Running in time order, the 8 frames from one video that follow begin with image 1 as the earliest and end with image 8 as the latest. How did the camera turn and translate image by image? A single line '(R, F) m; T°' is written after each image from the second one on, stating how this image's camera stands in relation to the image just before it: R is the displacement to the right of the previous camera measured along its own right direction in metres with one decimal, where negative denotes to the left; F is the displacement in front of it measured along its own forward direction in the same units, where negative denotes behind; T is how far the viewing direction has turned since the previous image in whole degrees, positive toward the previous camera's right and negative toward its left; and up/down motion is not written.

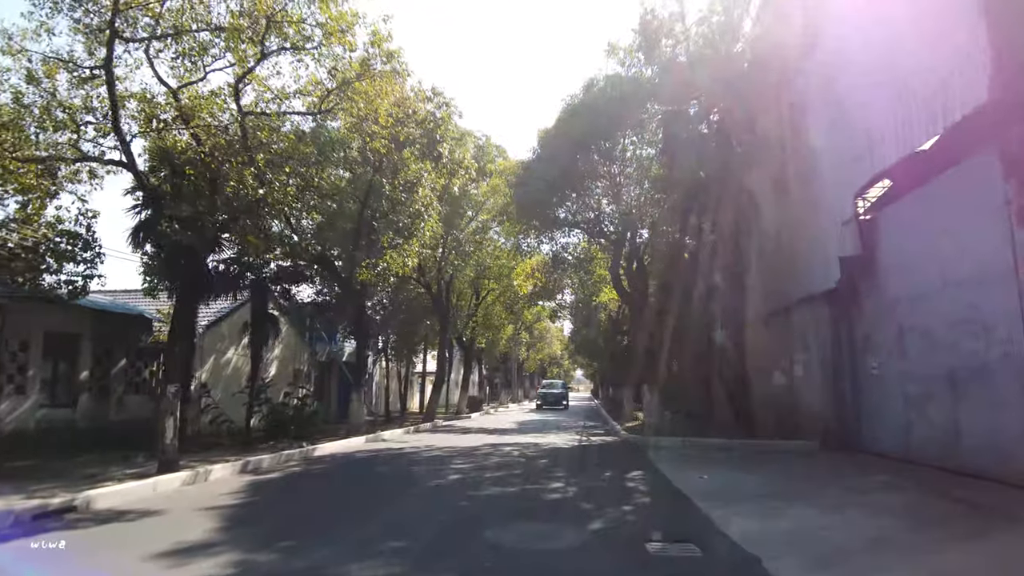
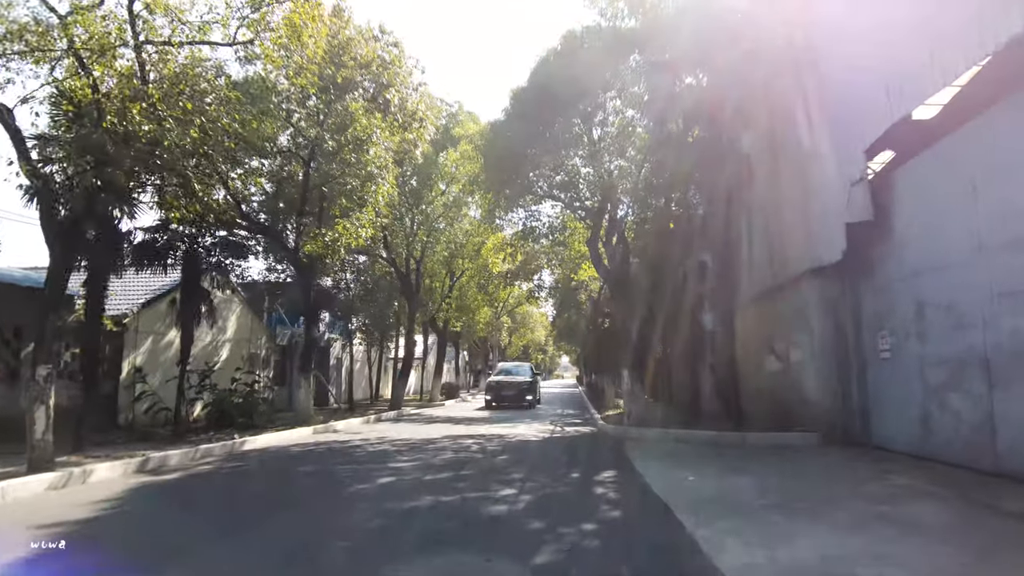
(+0.6, +2.1) m; +1°
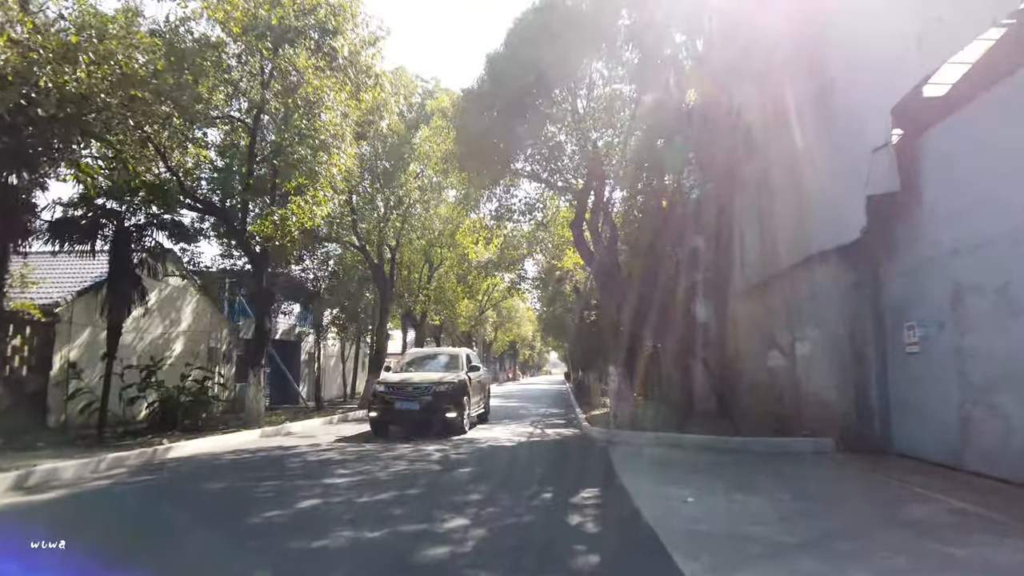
(+0.4, +1.9) m; +1°
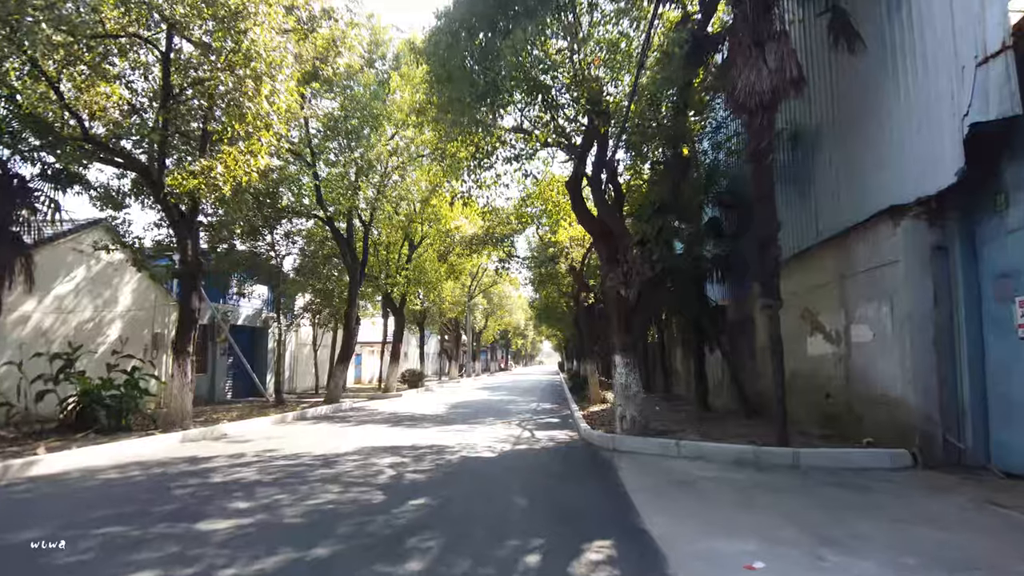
(+0.2, +3.1) m; +1°
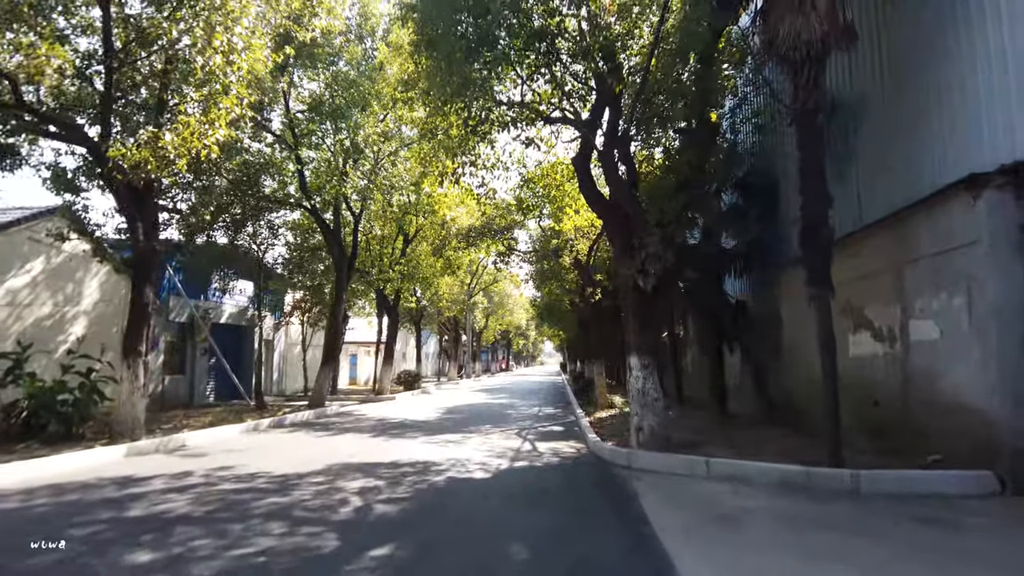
(+0.1, +1.8) m; 0°
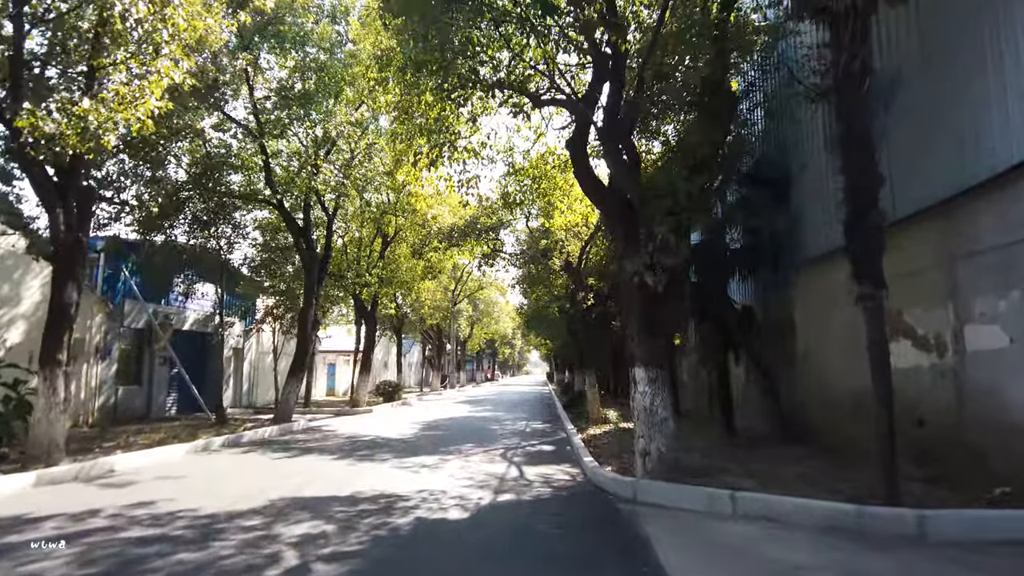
(0.0, +1.6) m; +1°
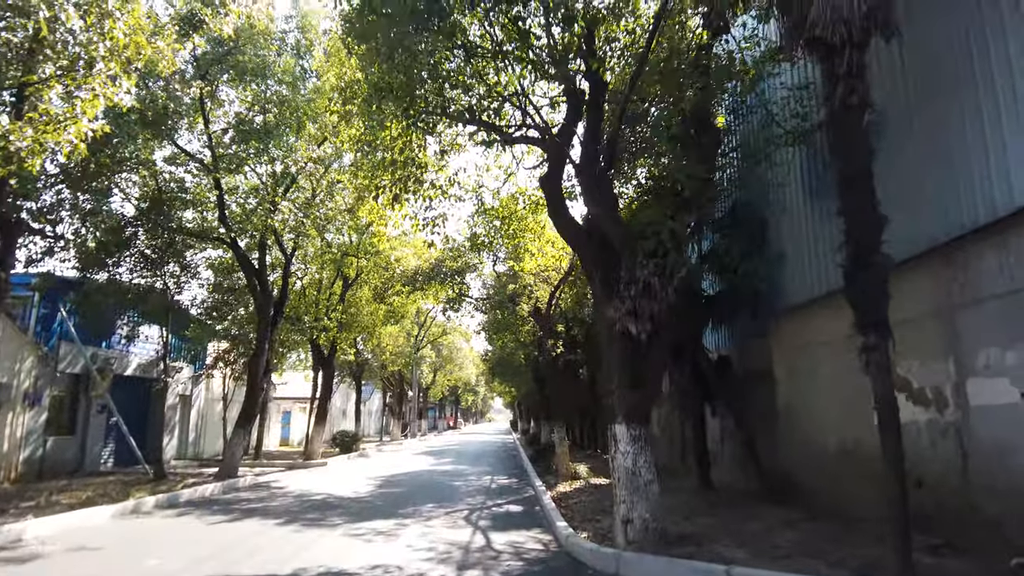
(-0.1, +0.8) m; +3°
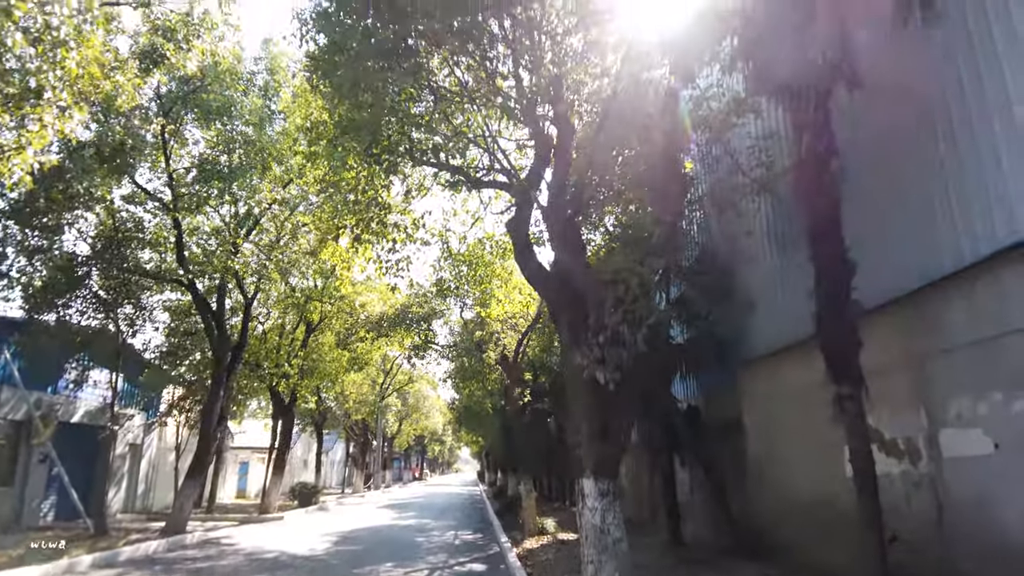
(+0.1, +0.3) m; +2°
